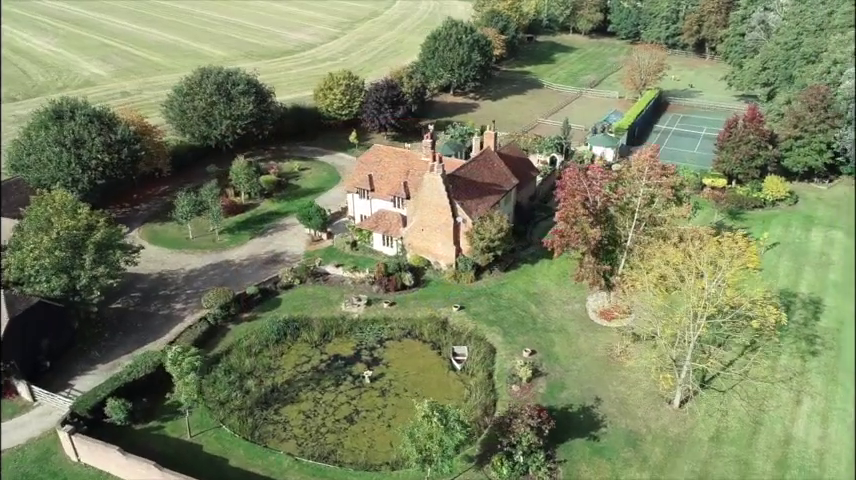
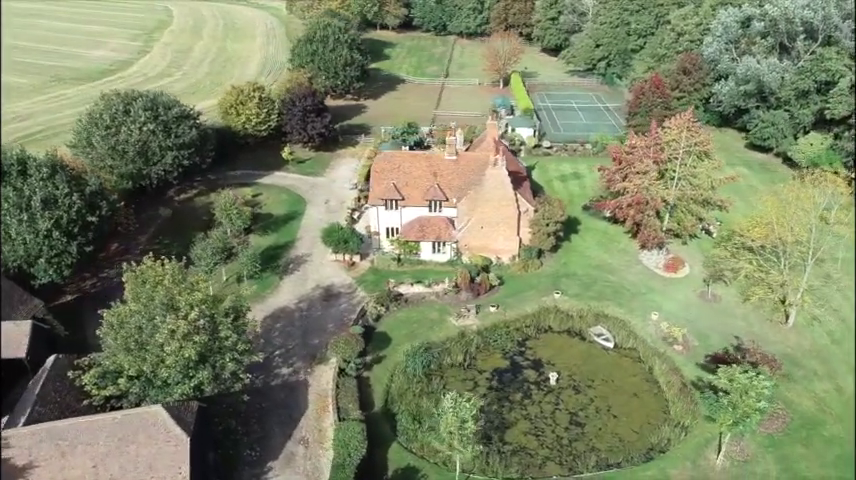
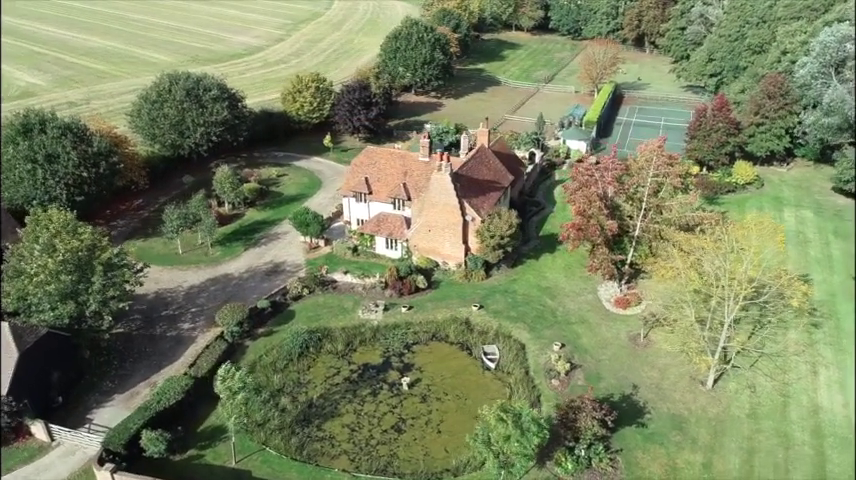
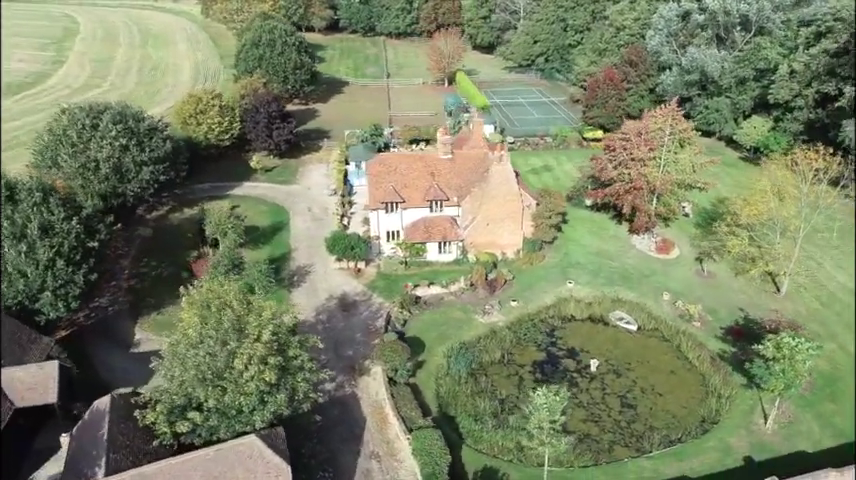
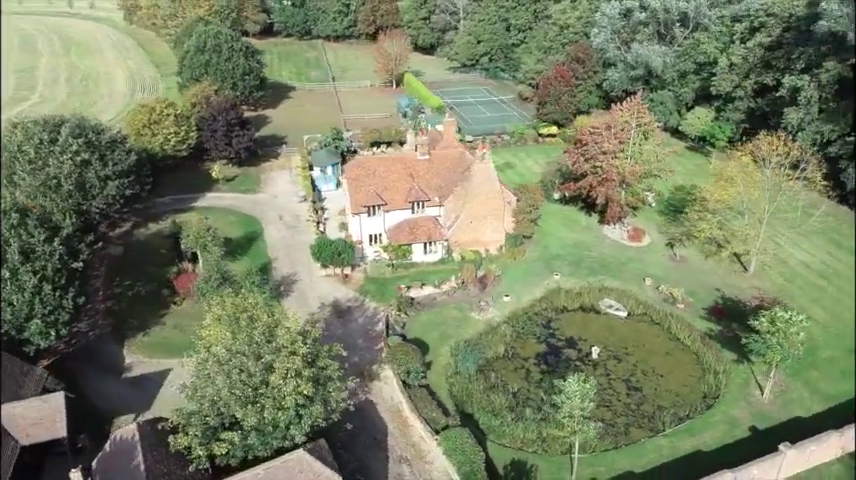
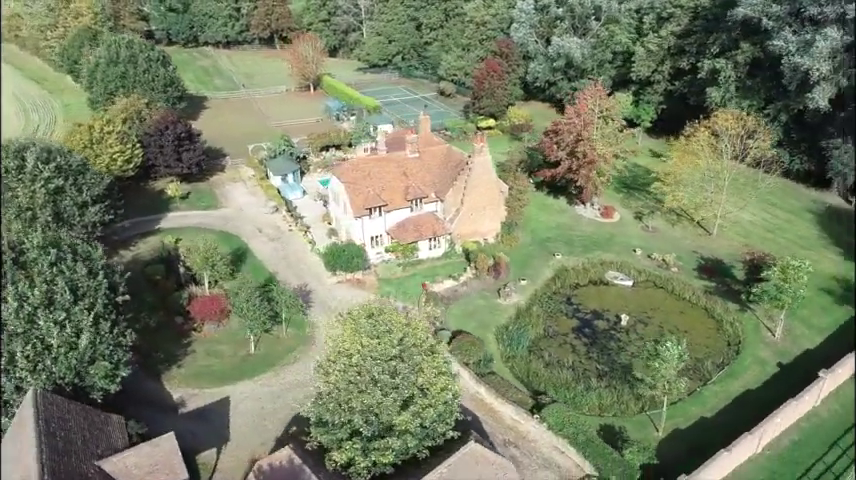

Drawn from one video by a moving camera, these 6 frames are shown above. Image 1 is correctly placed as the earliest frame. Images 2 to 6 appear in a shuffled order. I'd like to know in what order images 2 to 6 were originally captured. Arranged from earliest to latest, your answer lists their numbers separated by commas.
3, 2, 4, 5, 6
